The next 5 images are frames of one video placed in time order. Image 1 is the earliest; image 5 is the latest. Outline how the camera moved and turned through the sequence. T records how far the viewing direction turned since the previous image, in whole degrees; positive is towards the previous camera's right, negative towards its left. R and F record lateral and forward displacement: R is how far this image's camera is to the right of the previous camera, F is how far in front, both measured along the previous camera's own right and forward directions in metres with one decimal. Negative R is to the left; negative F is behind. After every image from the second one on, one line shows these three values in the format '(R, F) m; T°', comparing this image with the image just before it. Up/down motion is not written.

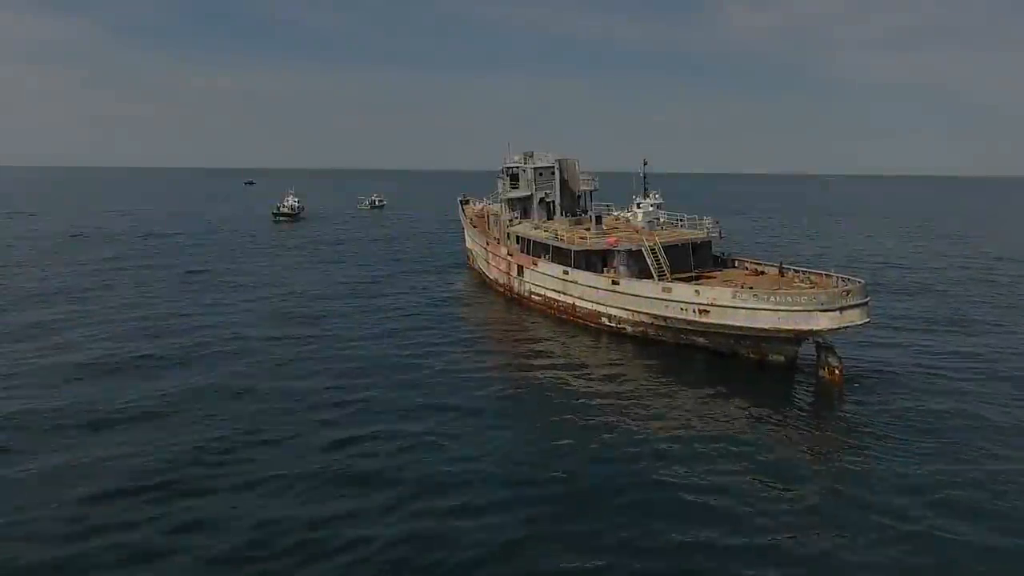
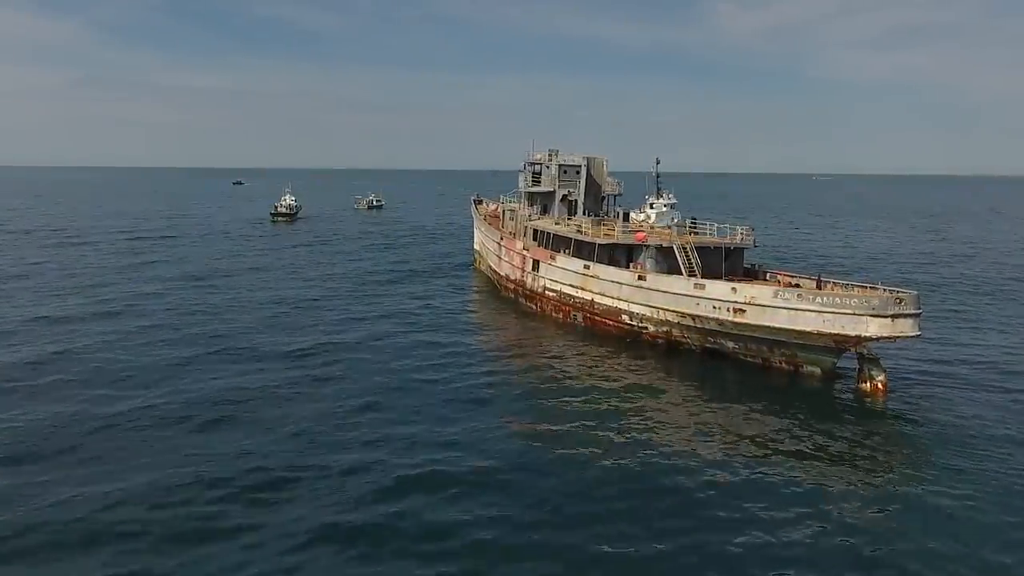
(-1.1, +2.0) m; 0°
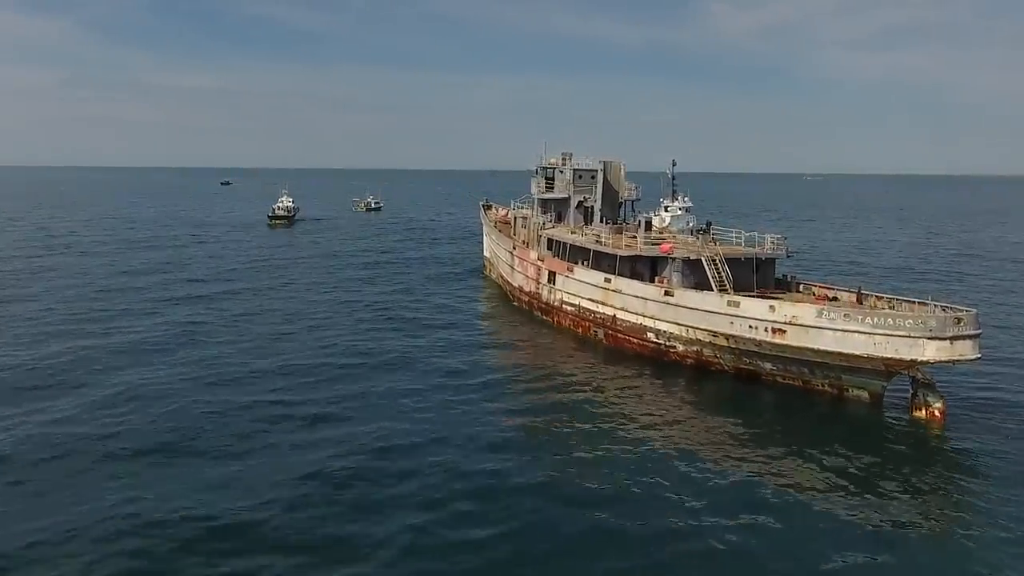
(-1.0, +2.4) m; 0°
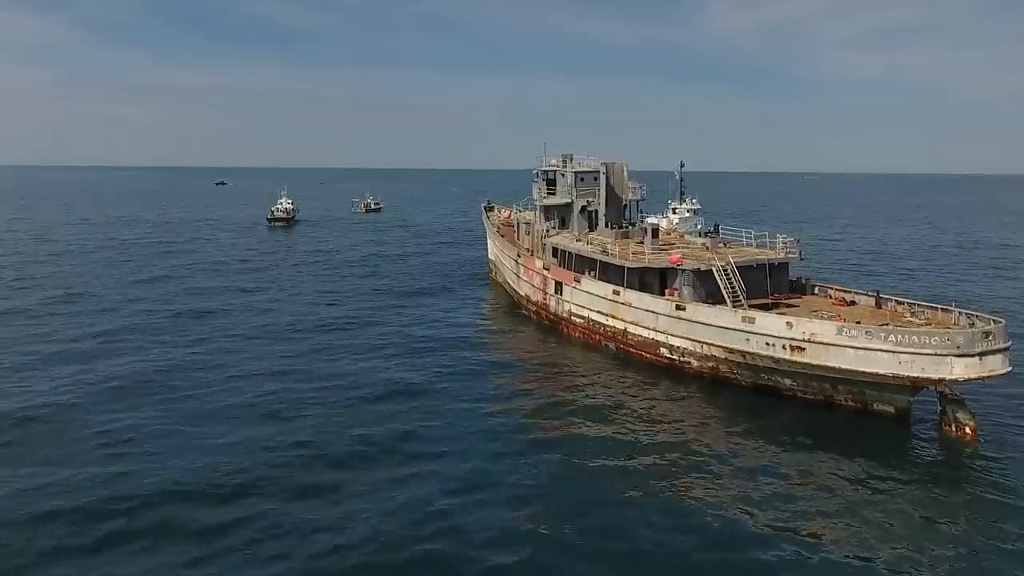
(-0.4, +1.2) m; 0°
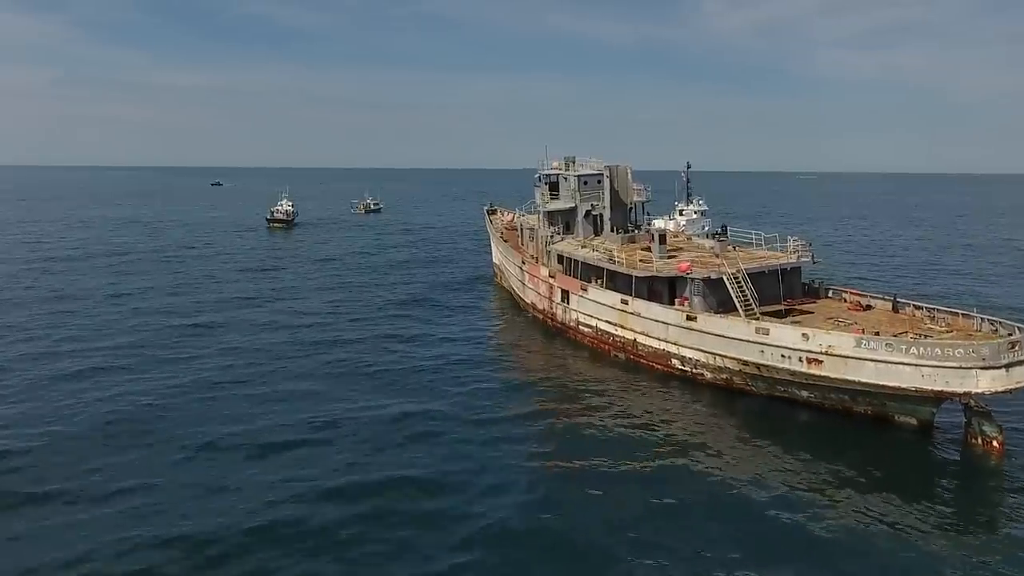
(-0.4, +0.9) m; 0°
